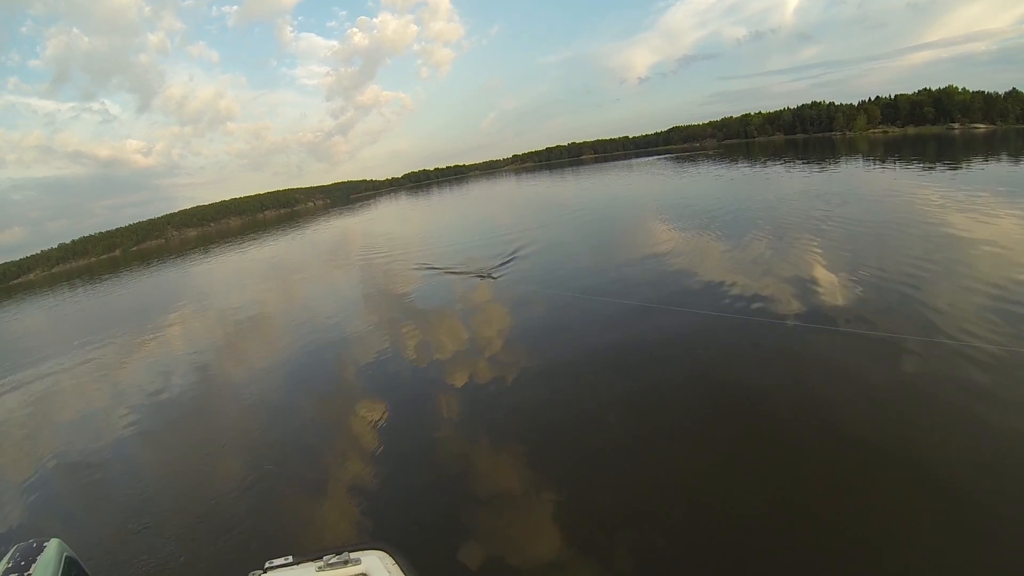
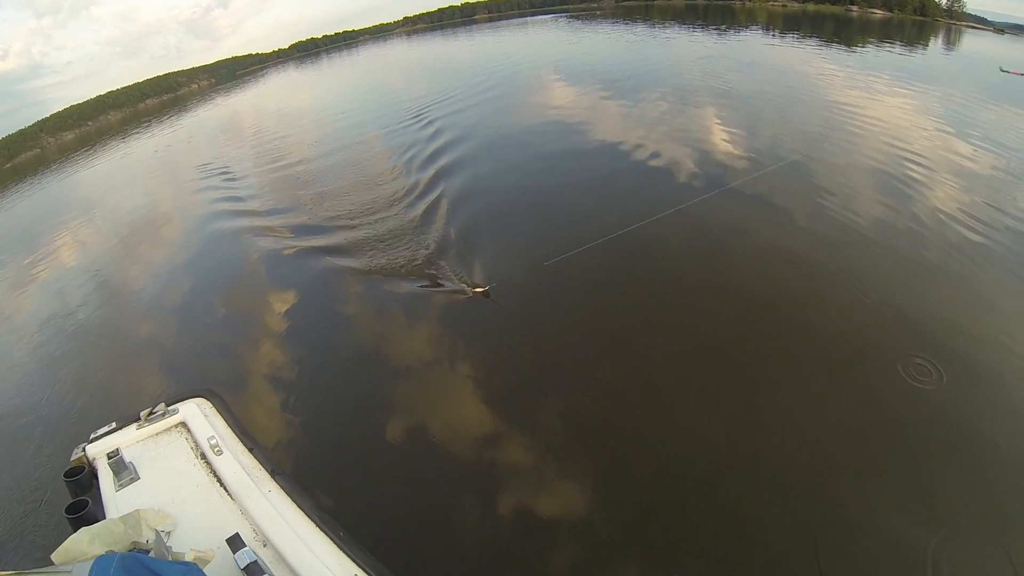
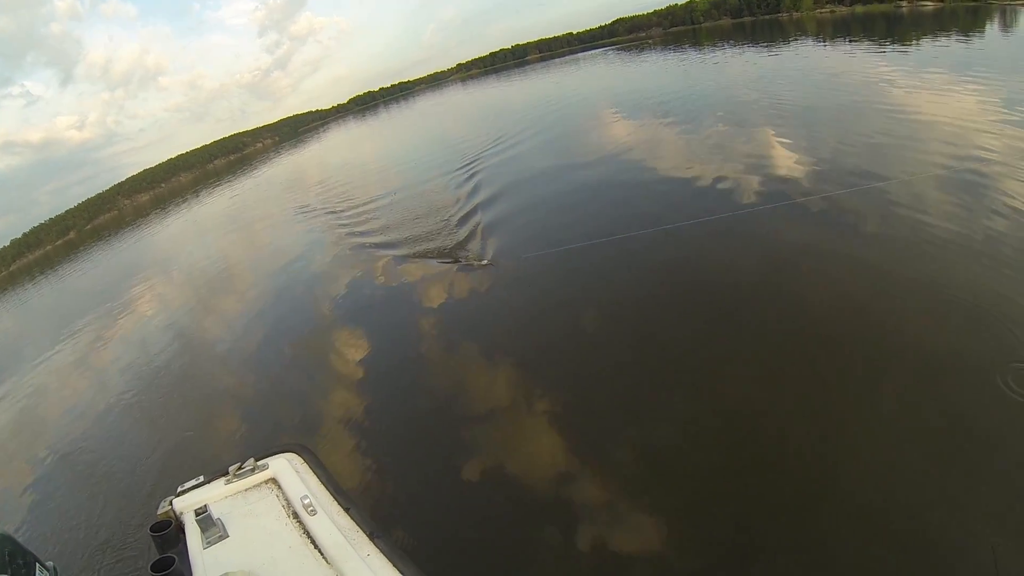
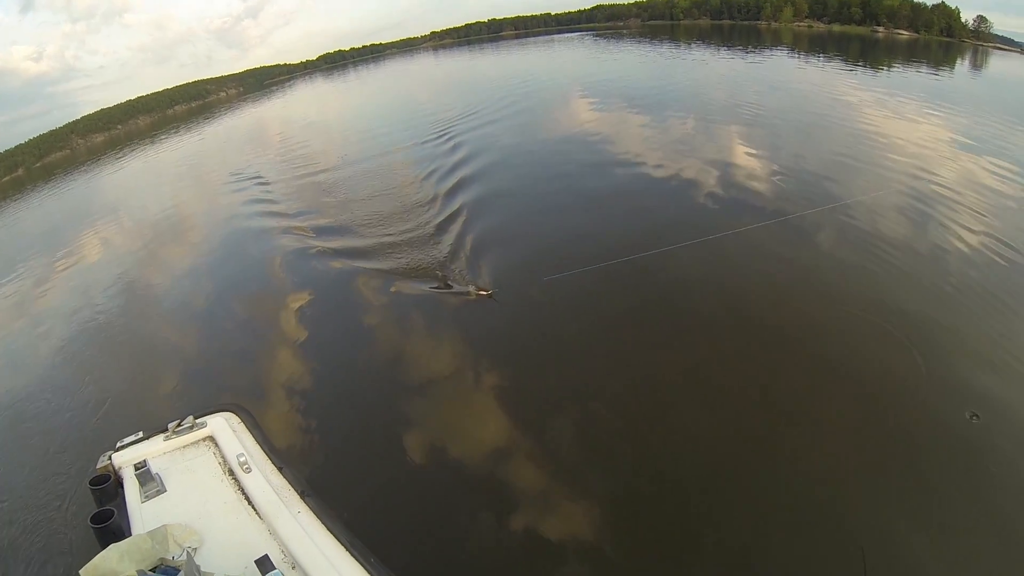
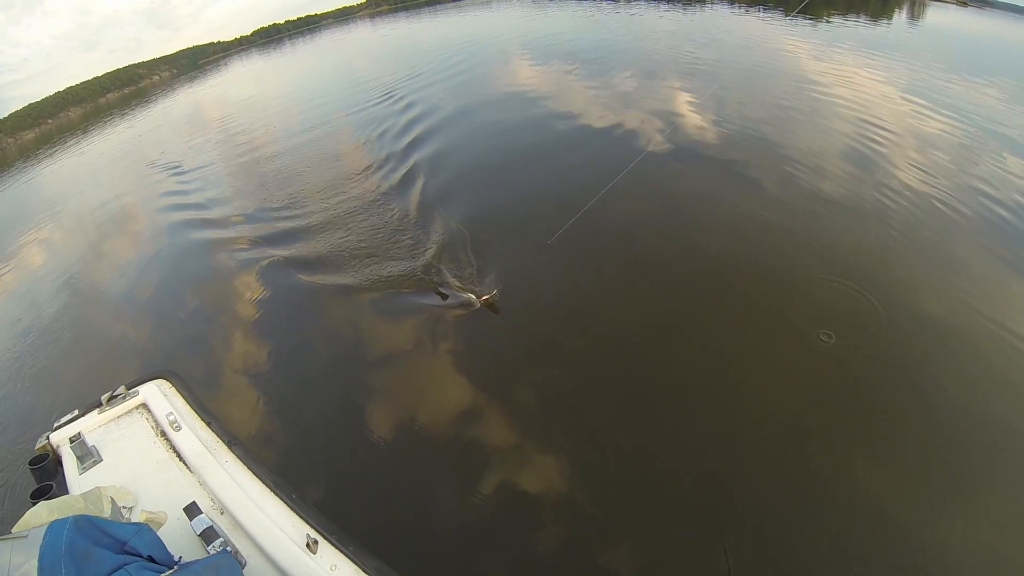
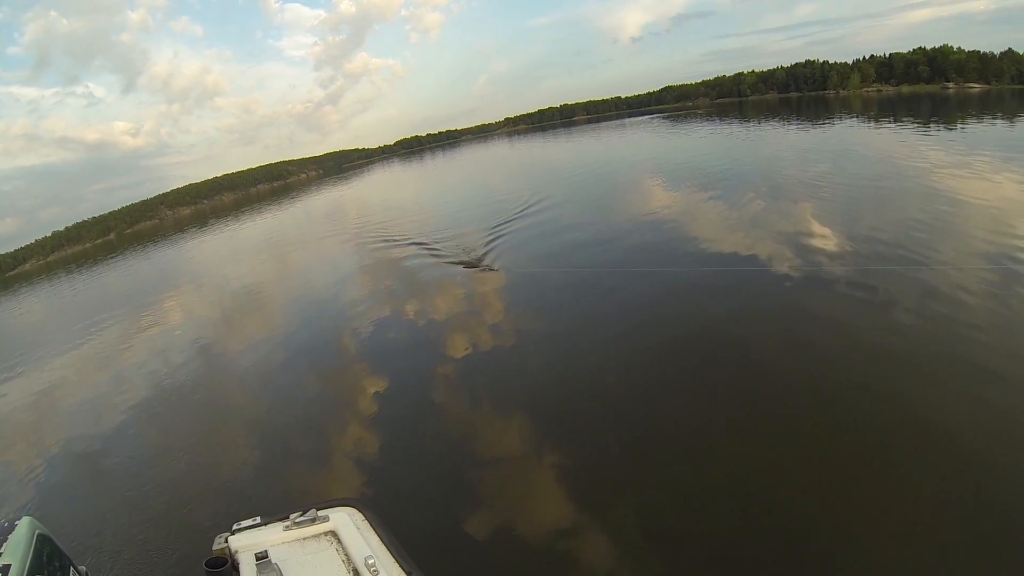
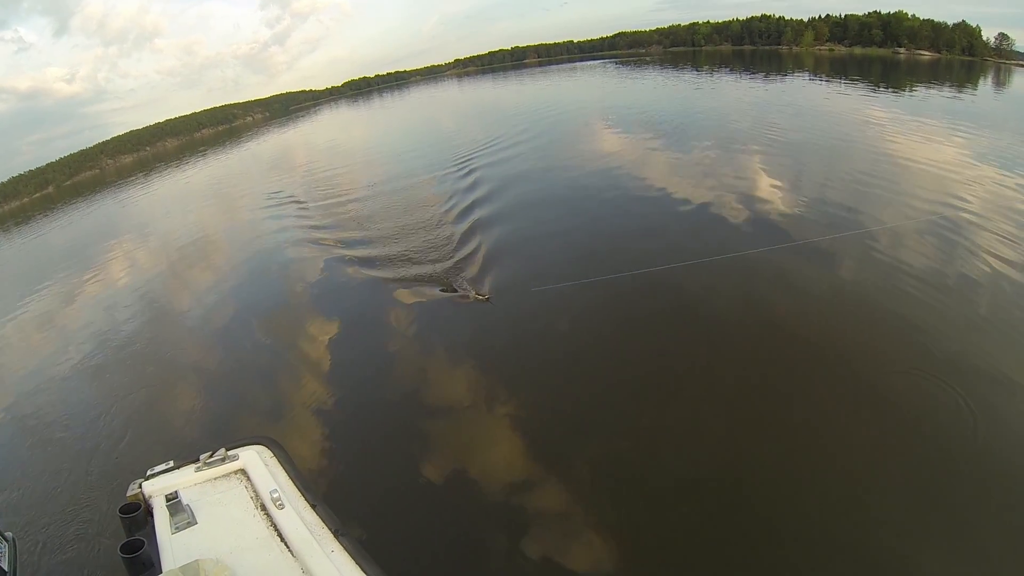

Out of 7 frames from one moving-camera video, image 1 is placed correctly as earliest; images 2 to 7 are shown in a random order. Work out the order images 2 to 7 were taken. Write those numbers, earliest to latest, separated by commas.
6, 3, 7, 4, 2, 5
